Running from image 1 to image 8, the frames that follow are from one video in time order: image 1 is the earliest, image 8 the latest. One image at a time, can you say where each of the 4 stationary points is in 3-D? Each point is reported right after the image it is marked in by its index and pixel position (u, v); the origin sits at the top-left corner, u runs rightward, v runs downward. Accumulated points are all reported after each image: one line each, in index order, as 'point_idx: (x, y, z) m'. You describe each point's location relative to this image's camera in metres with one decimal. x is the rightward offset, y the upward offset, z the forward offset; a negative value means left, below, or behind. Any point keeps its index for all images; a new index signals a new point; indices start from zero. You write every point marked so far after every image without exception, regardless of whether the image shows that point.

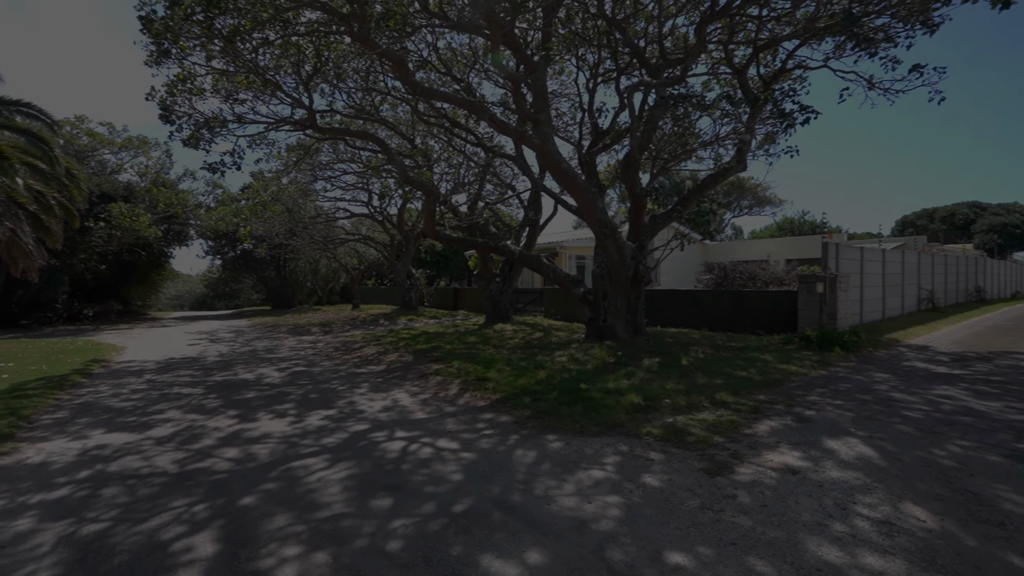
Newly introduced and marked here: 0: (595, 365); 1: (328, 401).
0: (+1.6, -1.4, +9.4) m
1: (-2.7, -1.7, +7.5) m
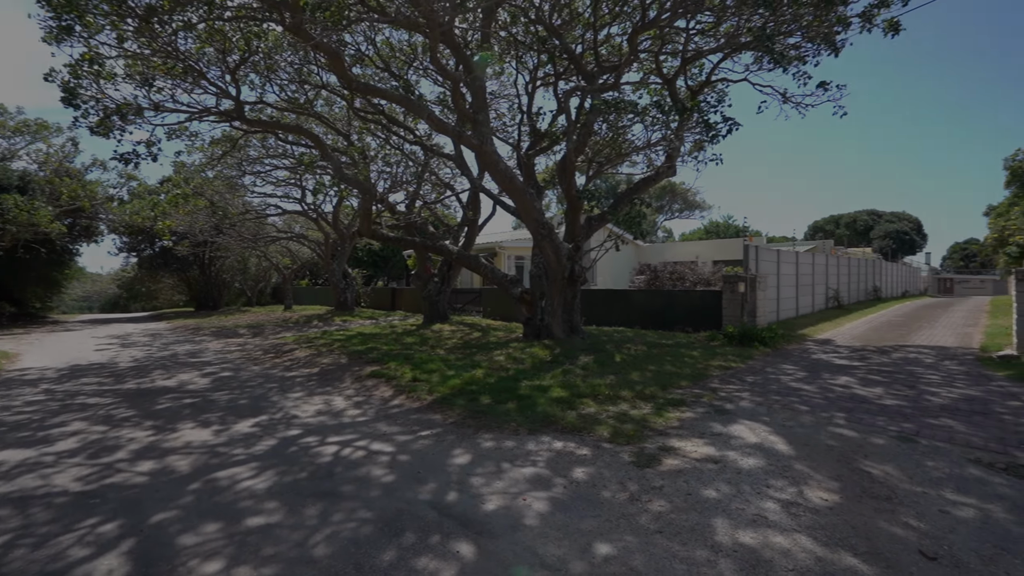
0: (+0.4, -1.4, +9.5) m
1: (-3.7, -1.7, +7.1) m
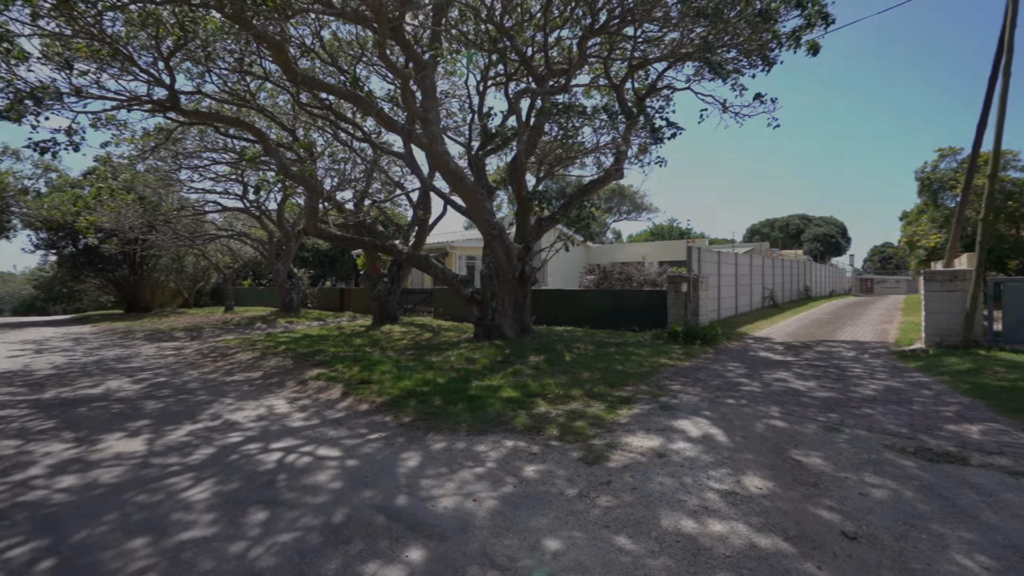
0: (-0.5, -1.4, +9.5) m
1: (-4.3, -1.7, +6.8) m
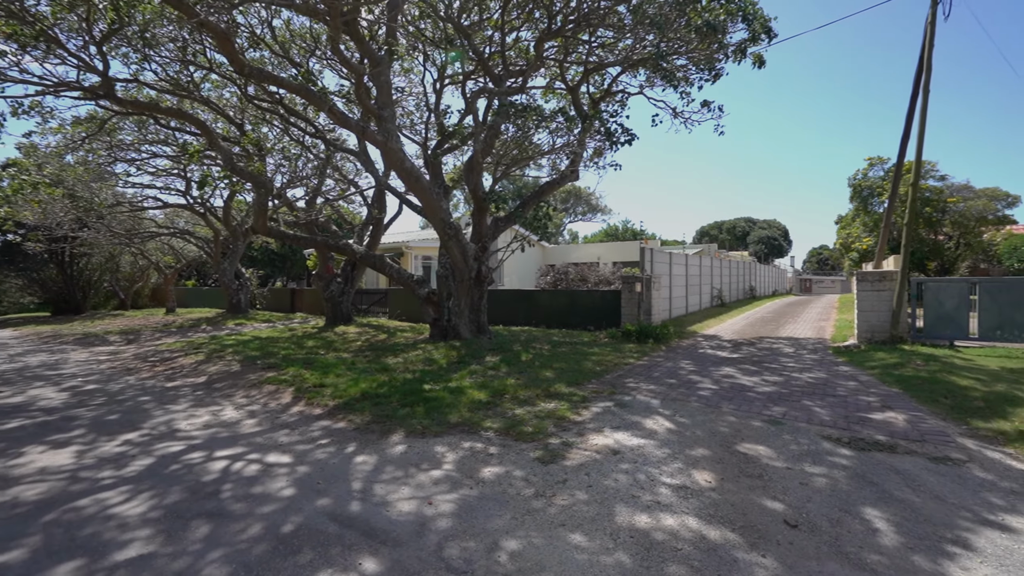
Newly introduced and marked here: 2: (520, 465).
0: (-1.4, -1.4, +9.4) m
1: (-4.9, -1.7, +6.4) m
2: (+0.1, -1.6, +4.6) m
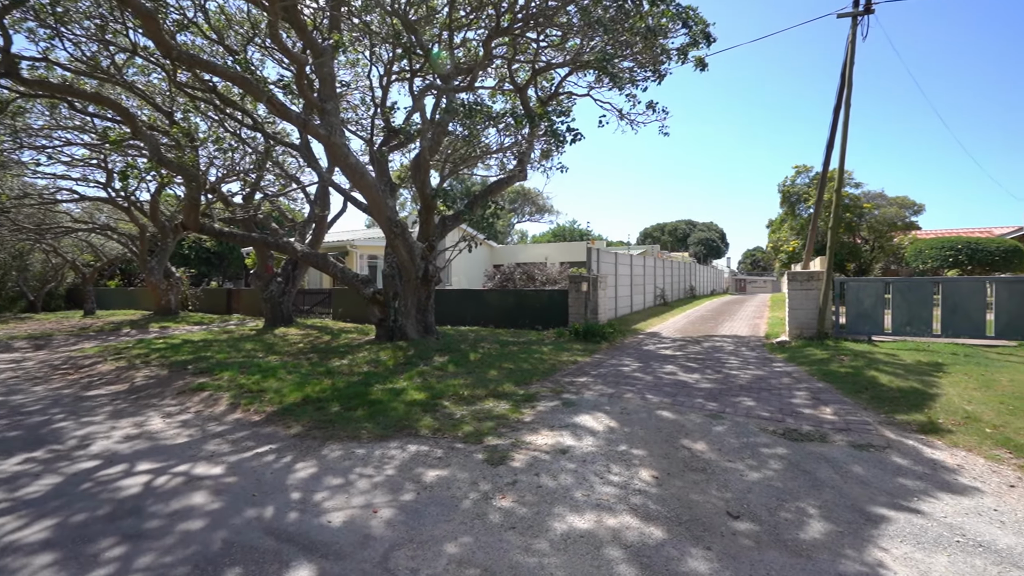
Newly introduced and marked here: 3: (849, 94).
0: (-2.3, -1.4, +9.2) m
1: (-5.5, -1.7, +5.8) m
2: (-0.4, -1.6, +4.5) m
3: (+7.6, +4.4, +11.3) m
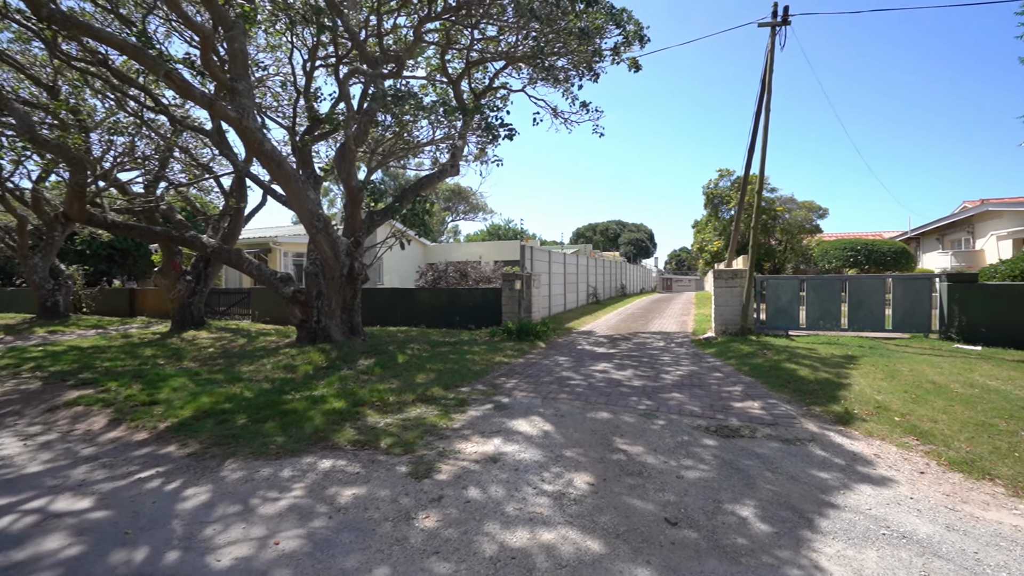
0: (-3.5, -1.4, +8.5) m
1: (-6.3, -1.7, +4.7) m
2: (-1.0, -1.6, +4.1) m
3: (+6.1, +4.5, +11.8) m
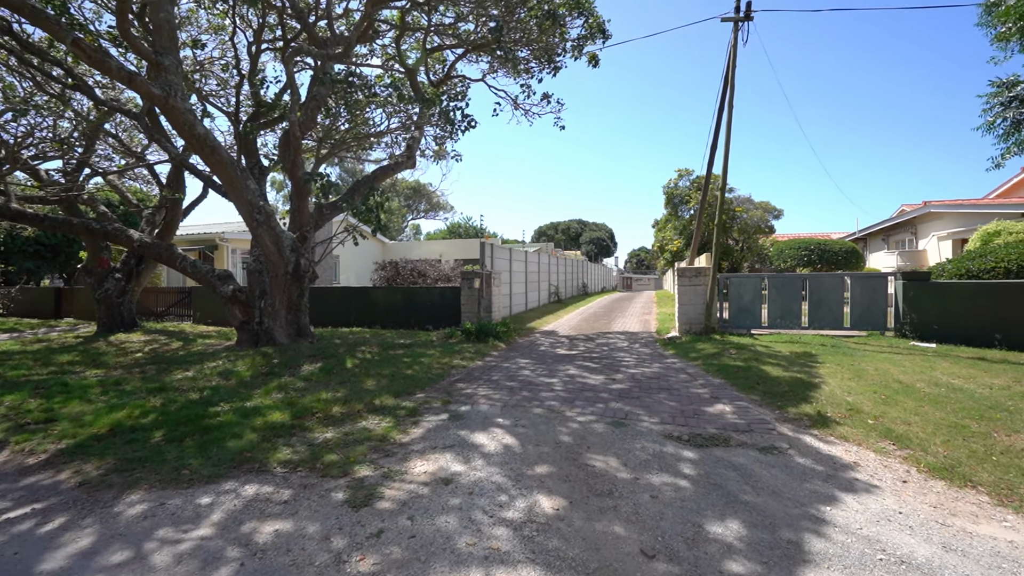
0: (-4.1, -1.4, +7.7) m
1: (-6.6, -1.7, +3.7) m
2: (-1.3, -1.6, +3.5) m
3: (+5.1, +4.5, +11.7) m
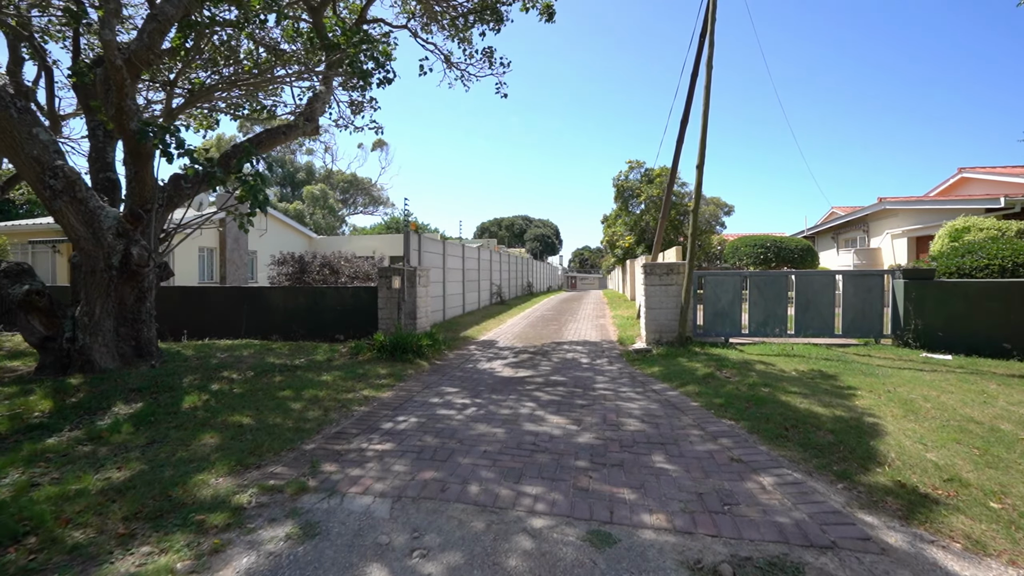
0: (-5.0, -1.4, +4.7) m
1: (-7.0, -1.7, +0.4) m
2: (-1.7, -1.6, +0.8) m
3: (+3.8, +4.5, +9.7) m
